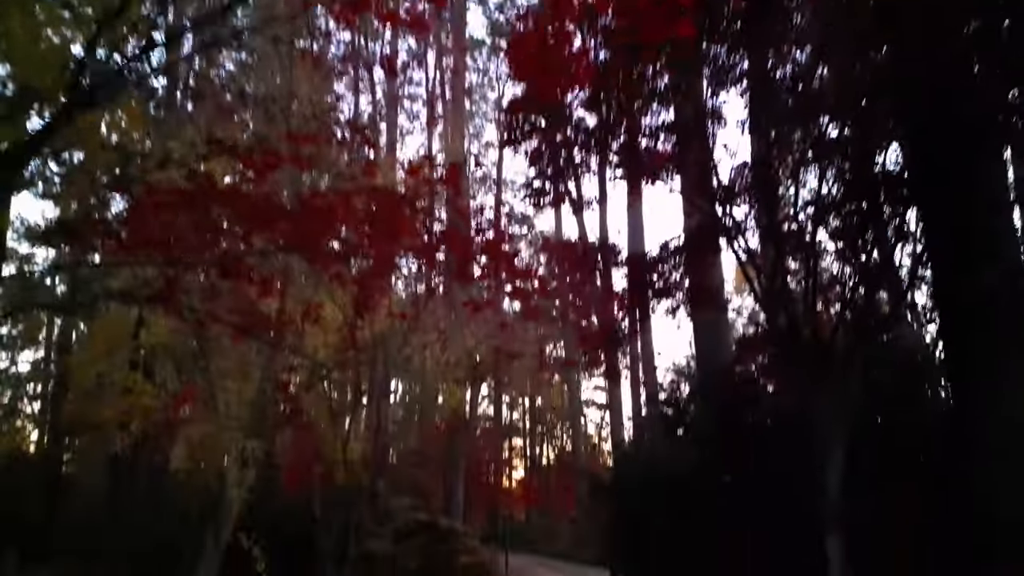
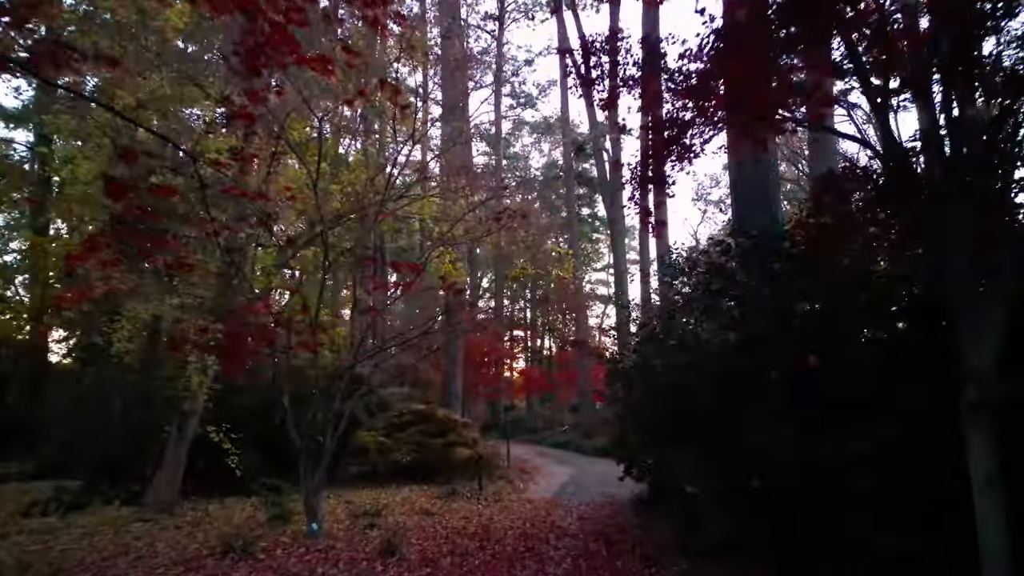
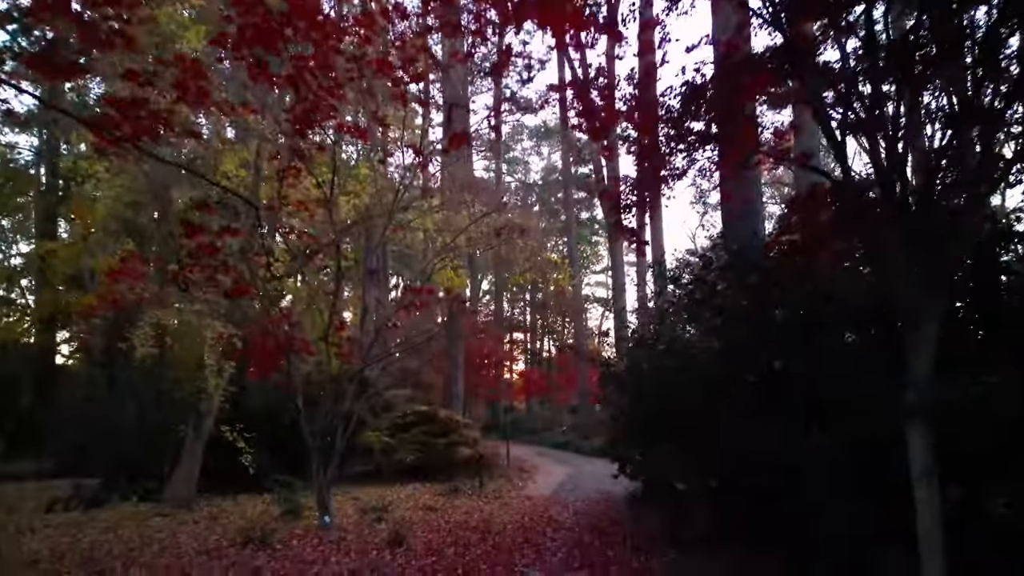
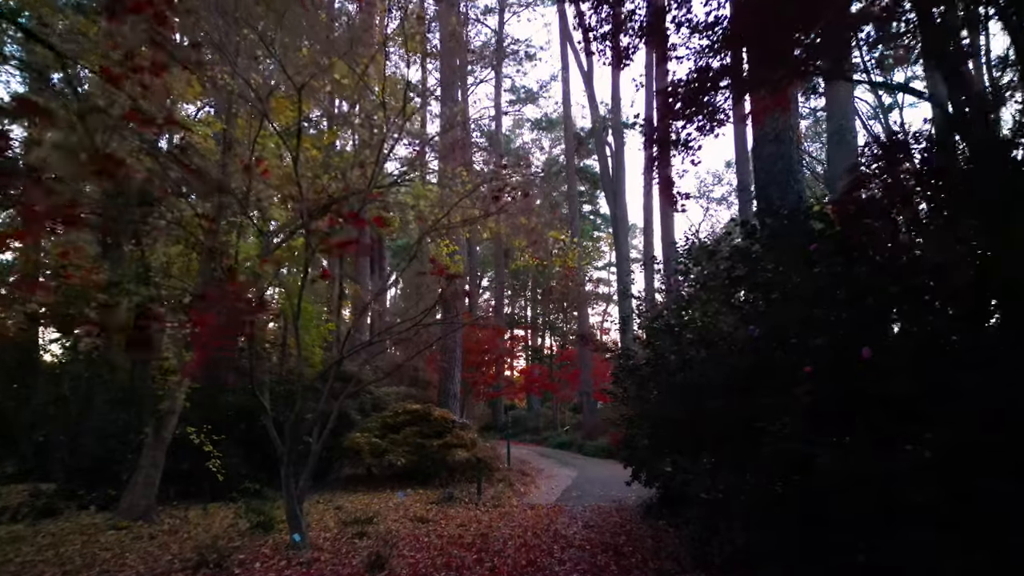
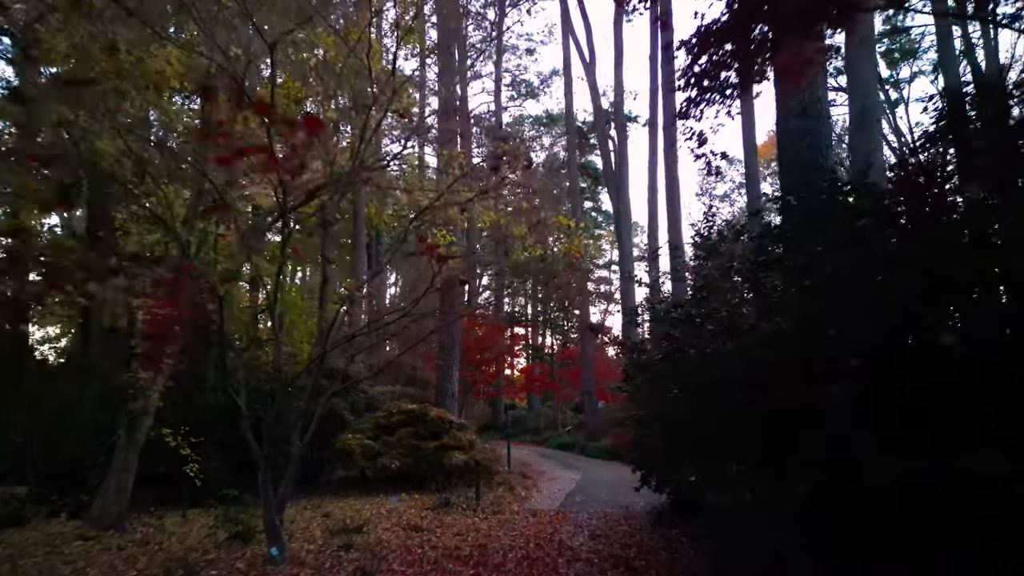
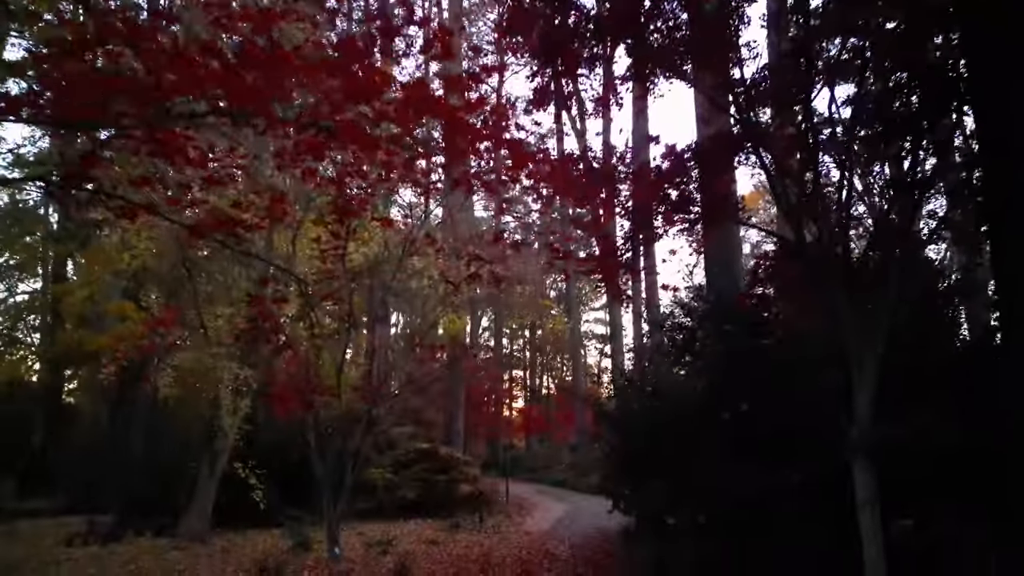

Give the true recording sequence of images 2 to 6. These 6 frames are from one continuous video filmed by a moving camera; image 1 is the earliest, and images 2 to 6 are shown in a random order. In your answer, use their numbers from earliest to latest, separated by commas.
6, 3, 2, 4, 5
